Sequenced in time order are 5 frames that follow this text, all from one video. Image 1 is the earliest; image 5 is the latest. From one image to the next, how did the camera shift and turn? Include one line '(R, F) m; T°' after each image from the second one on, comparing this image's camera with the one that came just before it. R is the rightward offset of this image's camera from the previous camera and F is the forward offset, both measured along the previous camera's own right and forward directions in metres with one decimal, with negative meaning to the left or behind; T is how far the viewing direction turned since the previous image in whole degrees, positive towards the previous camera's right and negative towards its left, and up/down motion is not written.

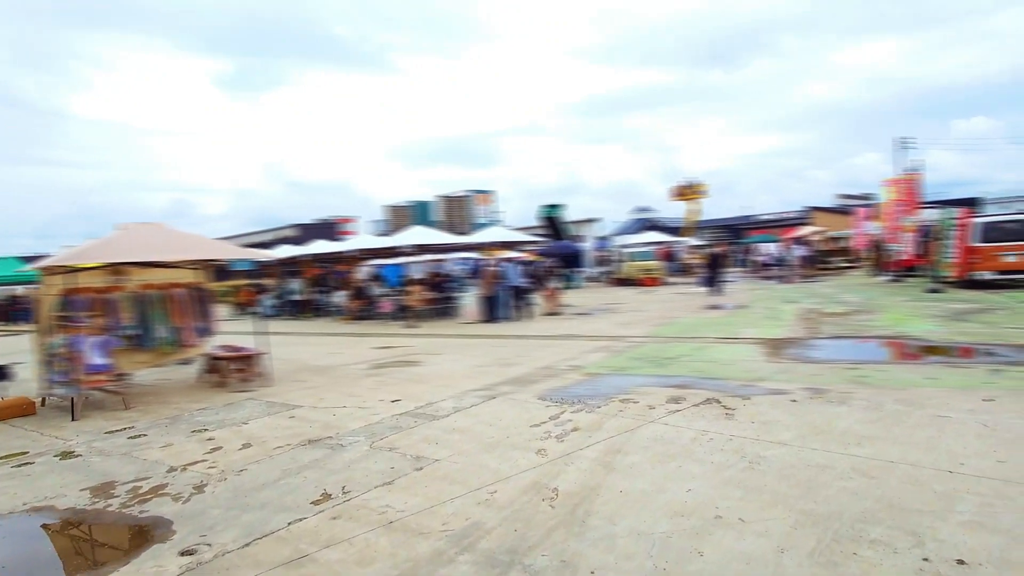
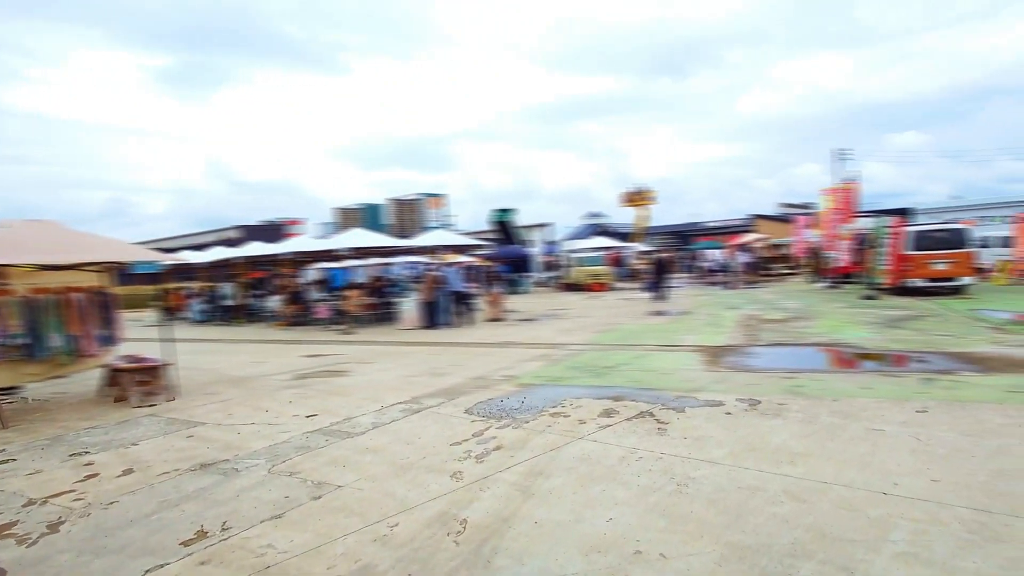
(+0.3, +0.4) m; +4°
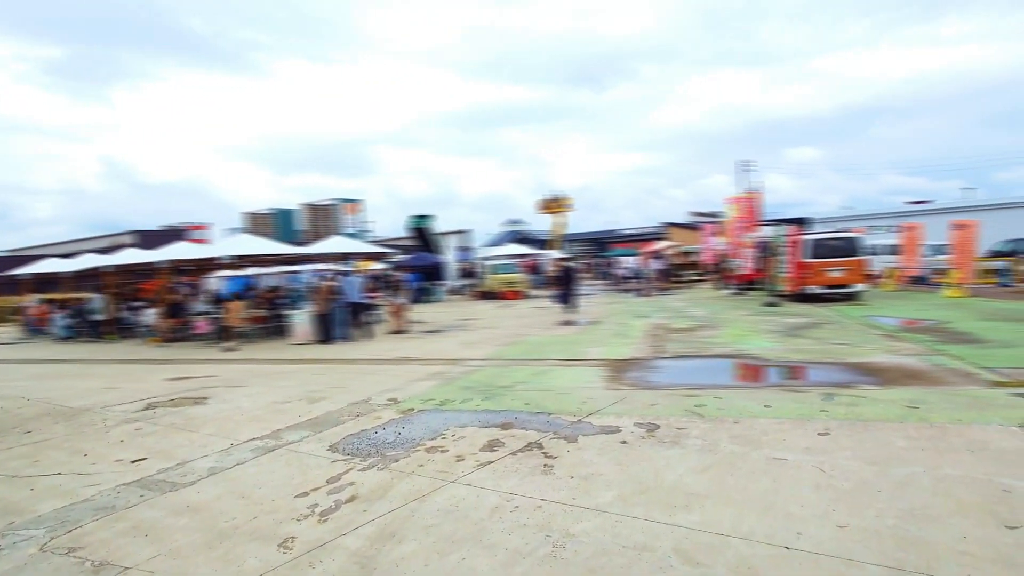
(+0.4, +0.7) m; +7°
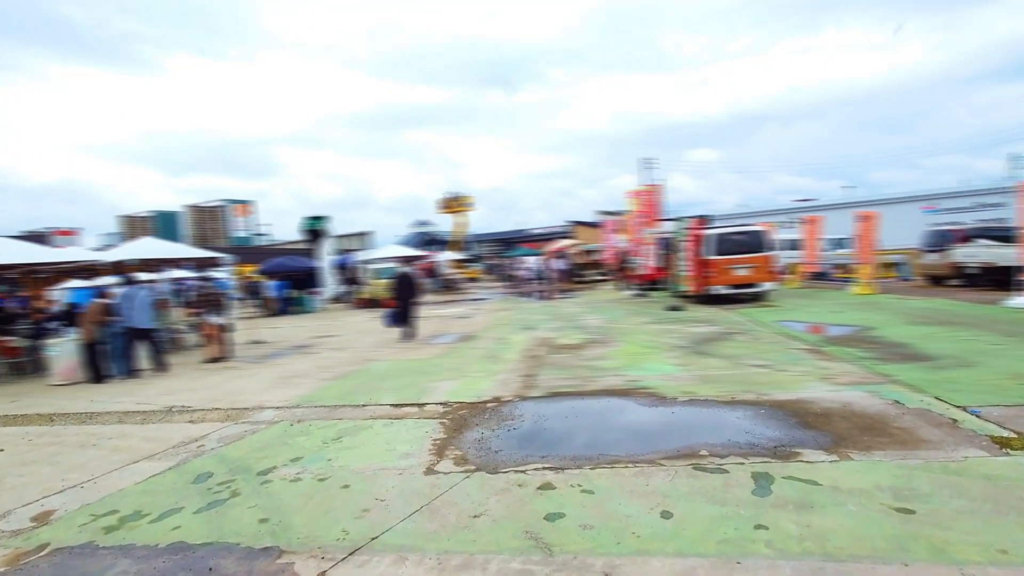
(+1.2, +2.7) m; +8°
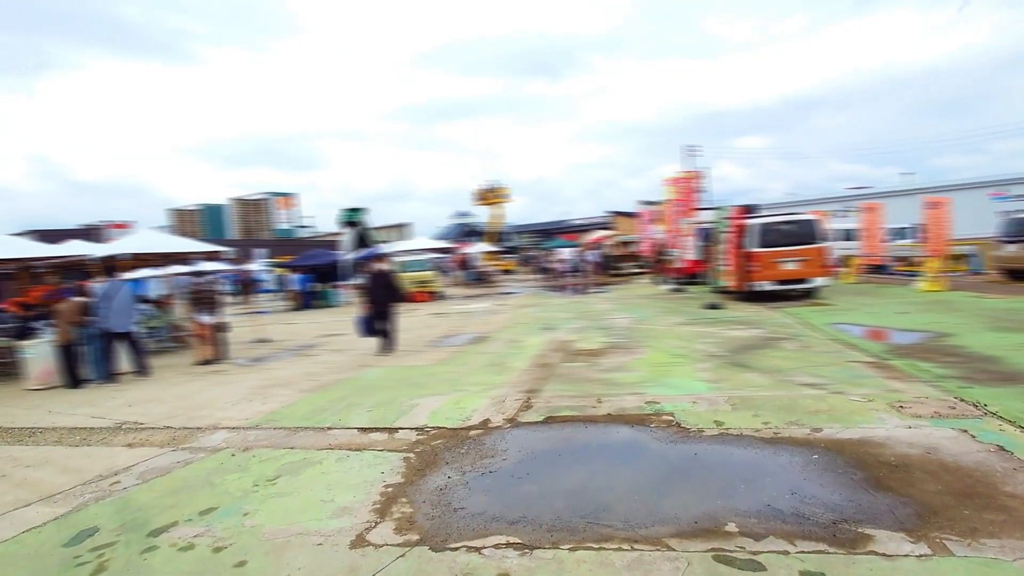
(+0.5, +1.2) m; -4°
